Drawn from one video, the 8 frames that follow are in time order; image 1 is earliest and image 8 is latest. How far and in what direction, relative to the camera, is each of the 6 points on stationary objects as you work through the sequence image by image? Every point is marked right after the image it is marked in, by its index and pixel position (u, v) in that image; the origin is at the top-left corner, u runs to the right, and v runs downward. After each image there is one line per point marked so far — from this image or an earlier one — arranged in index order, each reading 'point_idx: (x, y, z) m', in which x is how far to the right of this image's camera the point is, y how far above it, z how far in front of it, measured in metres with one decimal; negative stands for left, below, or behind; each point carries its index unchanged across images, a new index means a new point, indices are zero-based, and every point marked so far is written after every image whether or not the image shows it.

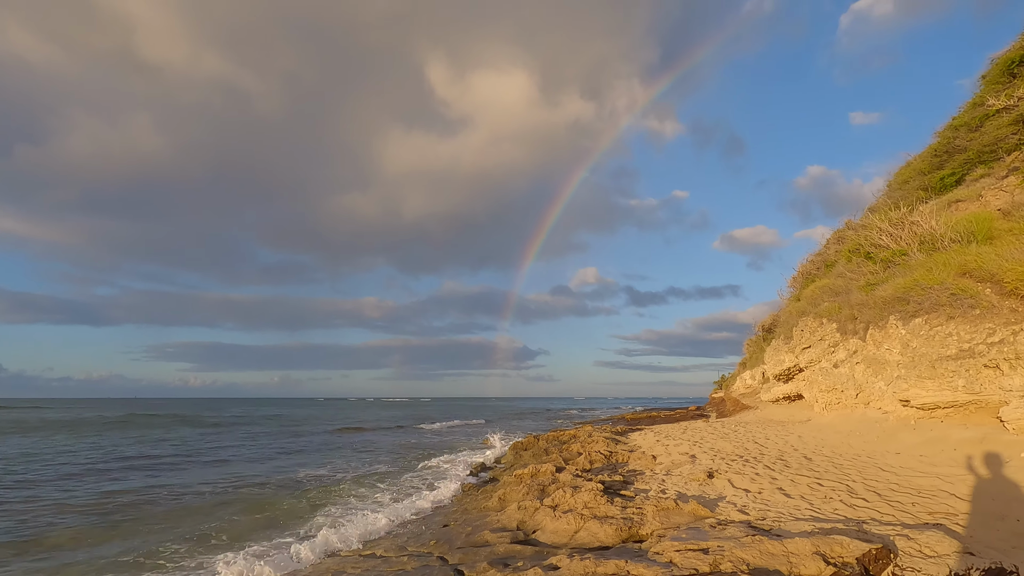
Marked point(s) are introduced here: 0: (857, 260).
0: (+9.5, +0.8, +14.8) m
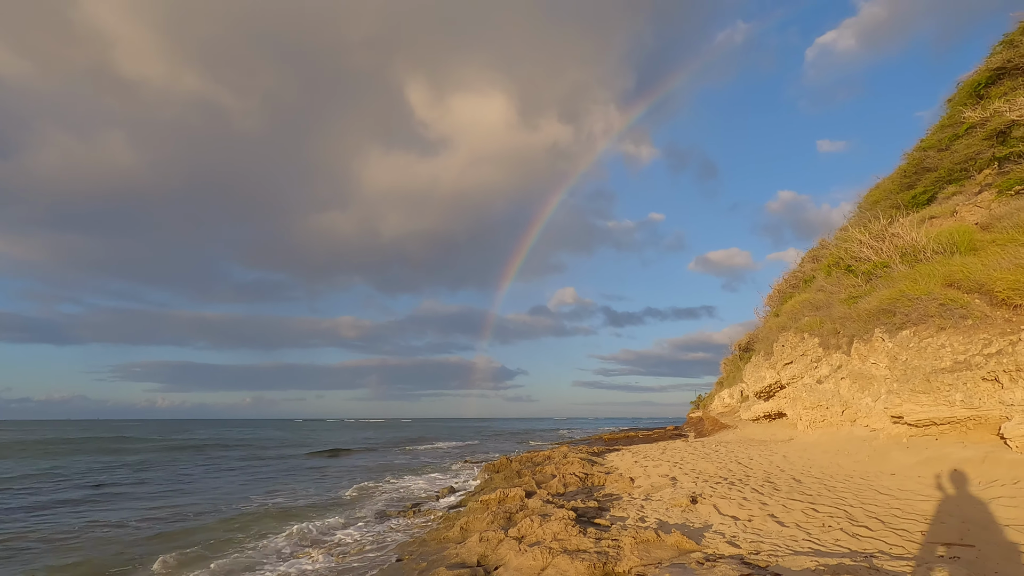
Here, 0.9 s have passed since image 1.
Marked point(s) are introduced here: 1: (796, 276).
0: (+8.7, +0.4, +14.5) m
1: (+10.1, +0.5, +19.1) m
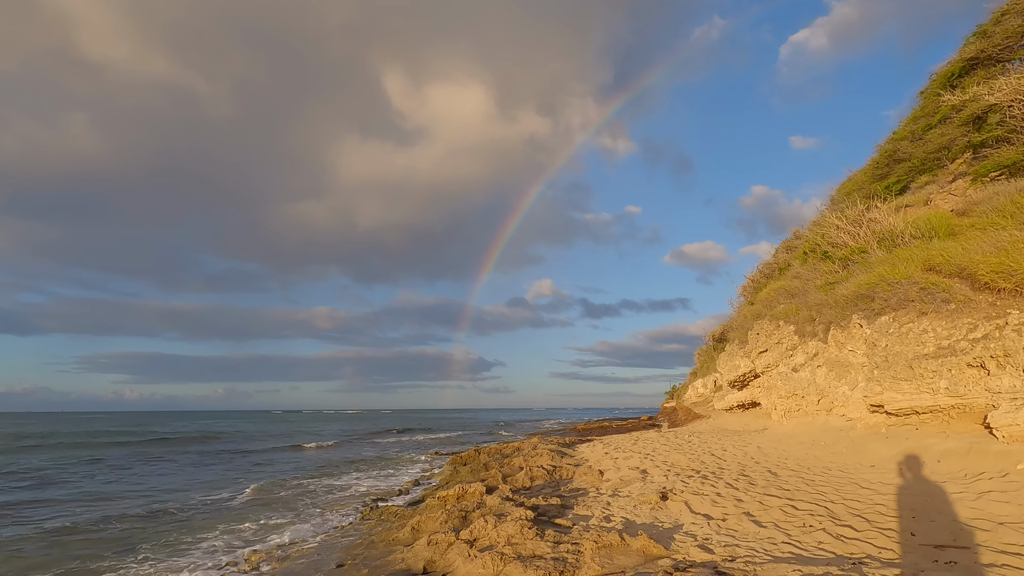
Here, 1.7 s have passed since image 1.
0: (+7.9, +0.7, +14.1) m
1: (+9.1, +0.9, +18.8) m
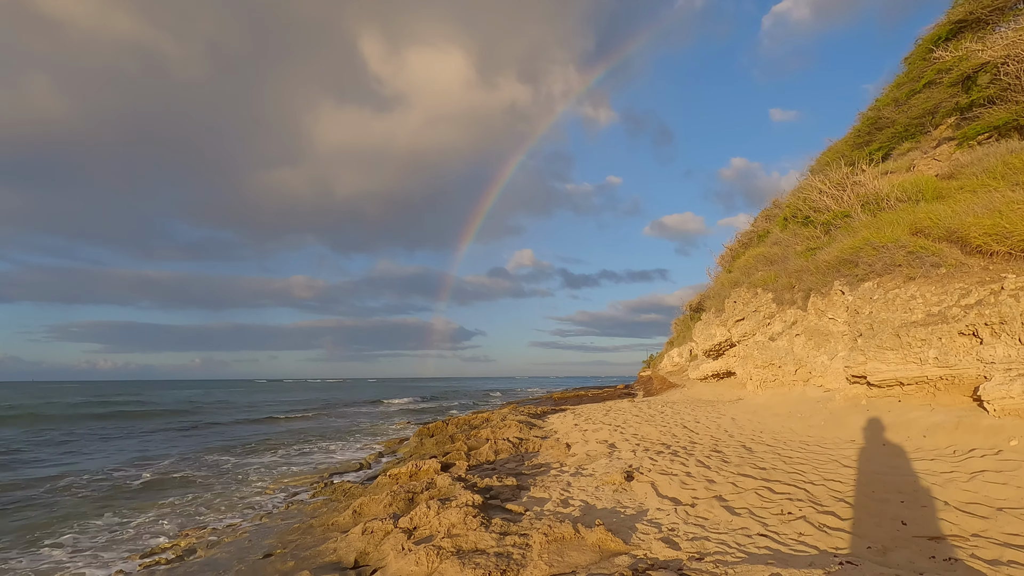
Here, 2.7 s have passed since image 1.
0: (+7.1, +1.6, +13.6) m
1: (+8.1, +2.0, +18.3) m
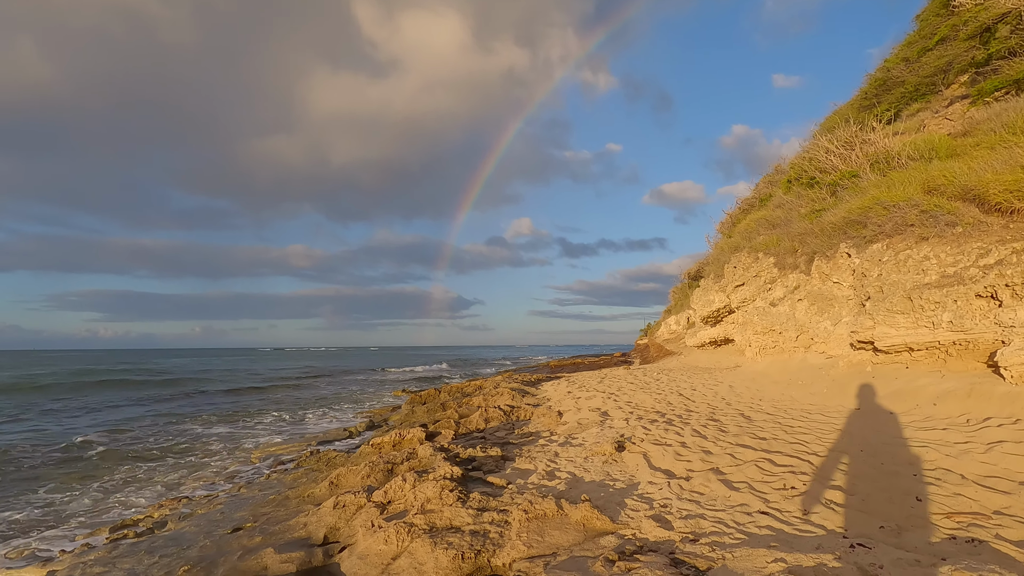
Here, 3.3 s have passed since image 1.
0: (+6.9, +2.4, +13.1) m
1: (+7.9, +3.1, +17.8) m
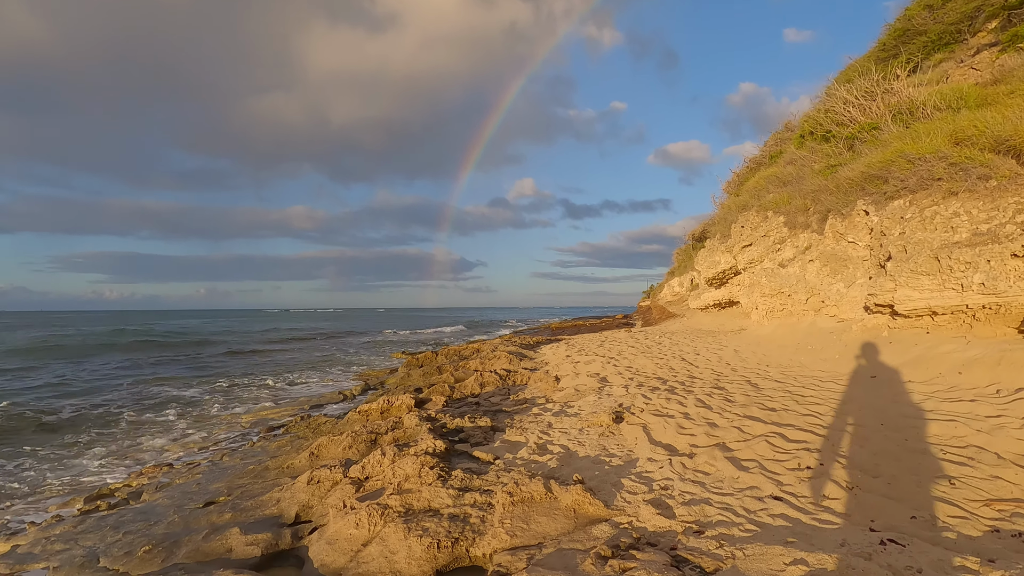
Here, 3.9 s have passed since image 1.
0: (+6.9, +3.3, +12.3) m
1: (+7.9, +4.3, +17.0) m
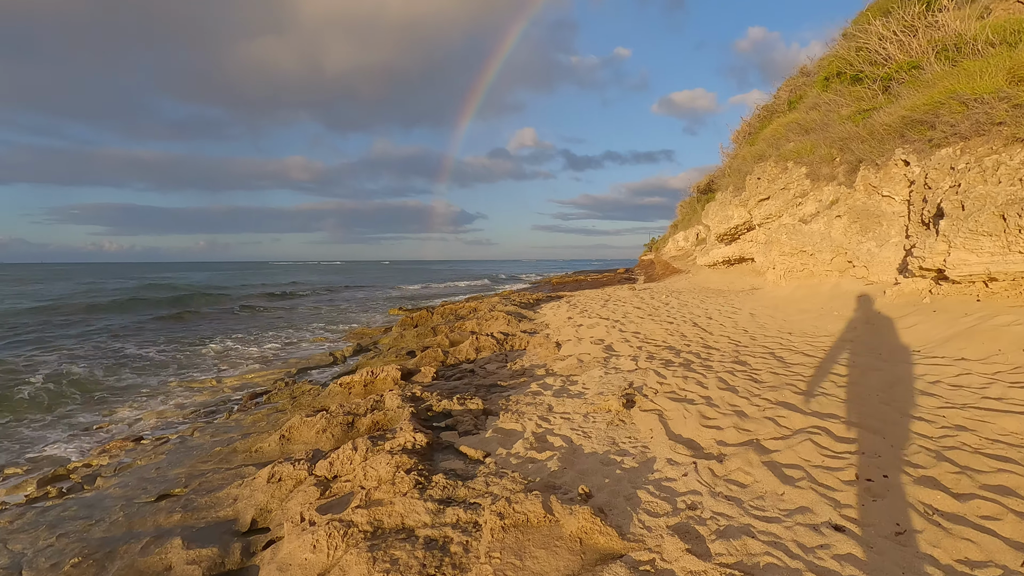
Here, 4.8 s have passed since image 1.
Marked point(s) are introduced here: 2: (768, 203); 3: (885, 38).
0: (+6.8, +4.2, +11.3) m
1: (+7.9, +5.6, +15.8) m
2: (+5.3, +1.8, +11.2) m
3: (+7.2, +4.8, +10.4) m
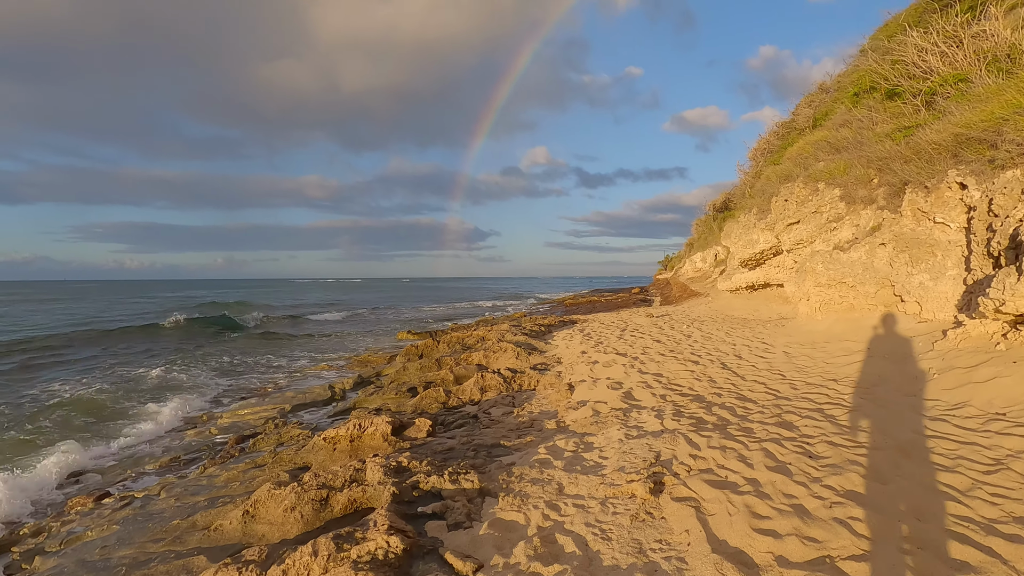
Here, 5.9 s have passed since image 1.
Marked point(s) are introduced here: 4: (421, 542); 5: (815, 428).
0: (+7.0, +3.6, +10.5) m
1: (+8.1, +4.9, +15.0) m
2: (+5.5, +1.2, +10.4) m
3: (+7.3, +4.3, +9.6) m
4: (-0.5, -1.5, +3.1) m
5: (+2.4, -1.1, +4.4) m
